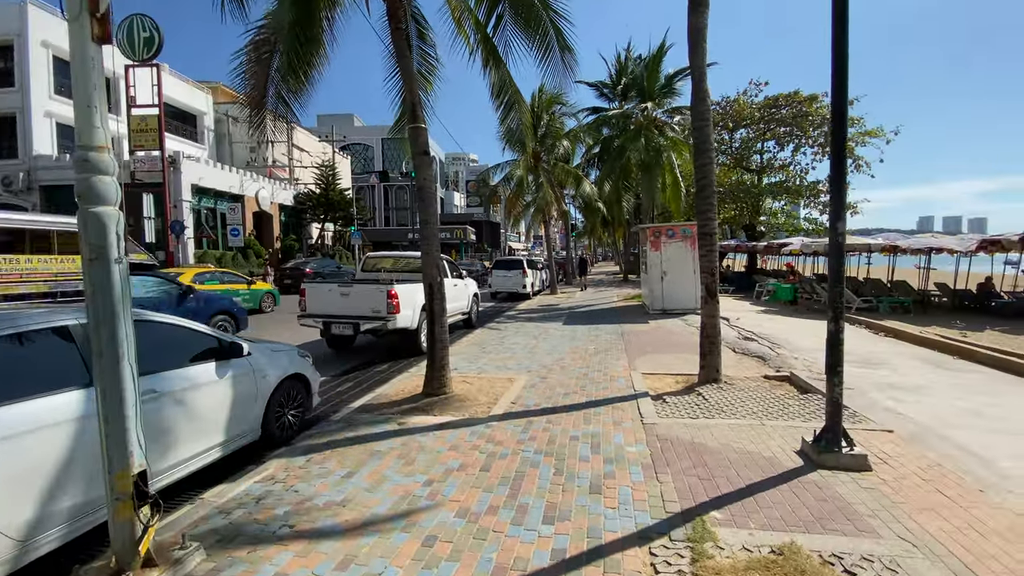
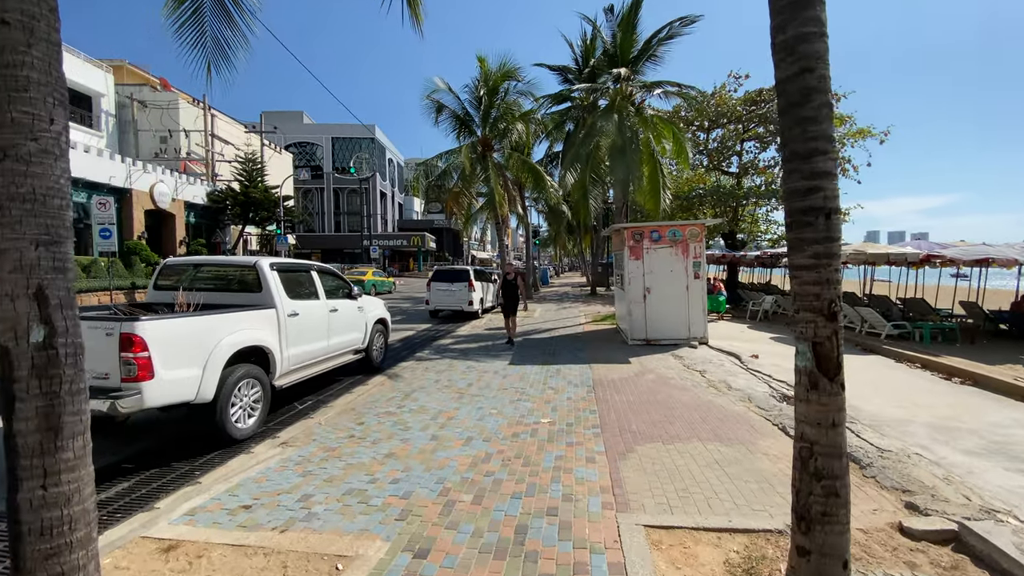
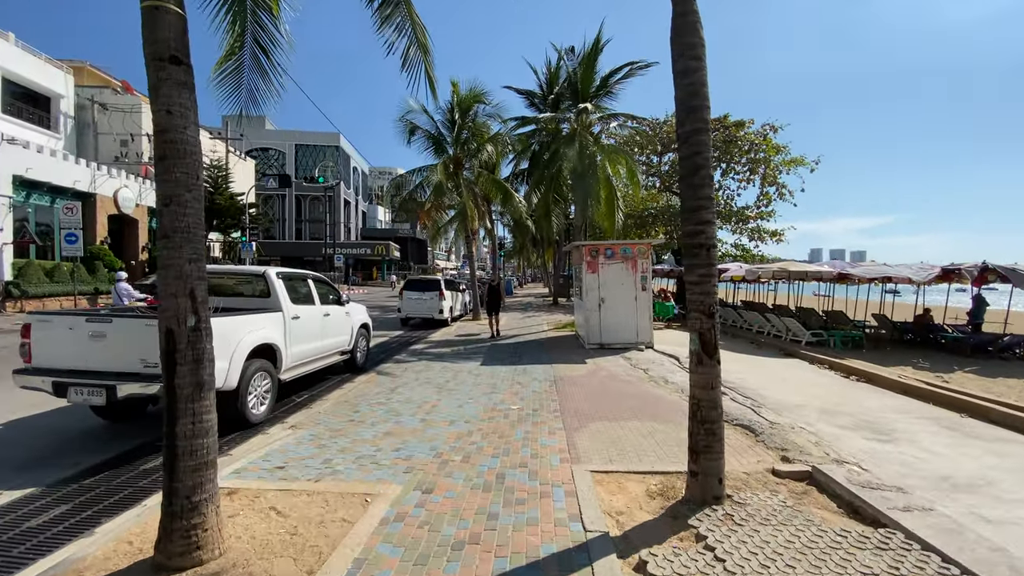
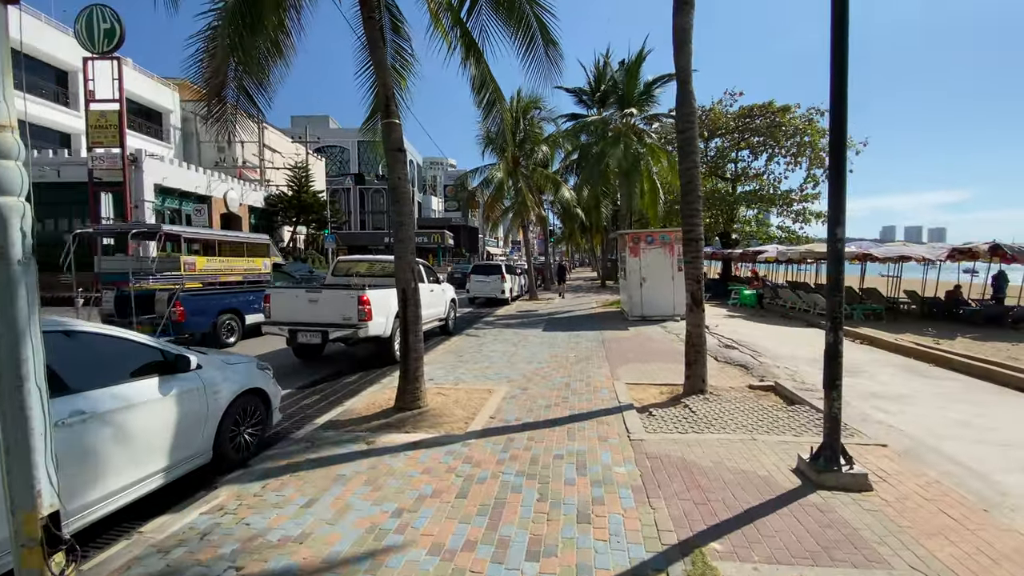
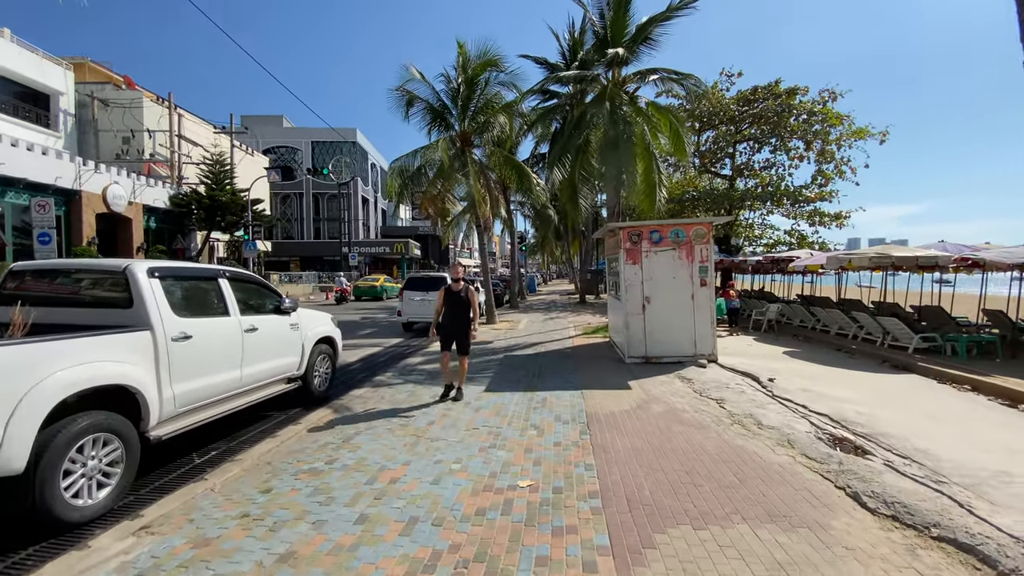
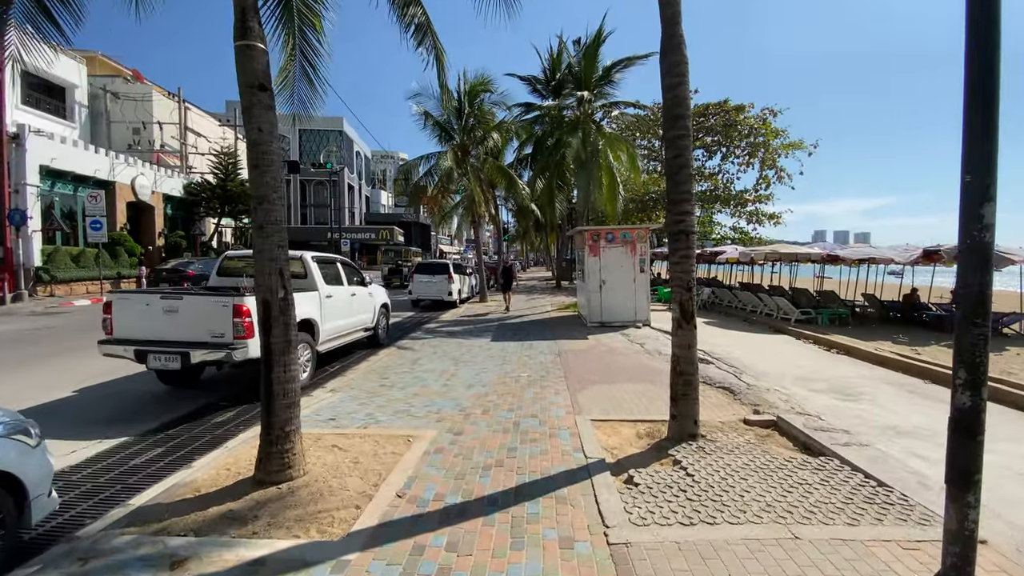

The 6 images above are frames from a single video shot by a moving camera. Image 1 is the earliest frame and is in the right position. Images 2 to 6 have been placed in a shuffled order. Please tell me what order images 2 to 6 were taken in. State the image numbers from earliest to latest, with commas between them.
4, 6, 3, 2, 5
